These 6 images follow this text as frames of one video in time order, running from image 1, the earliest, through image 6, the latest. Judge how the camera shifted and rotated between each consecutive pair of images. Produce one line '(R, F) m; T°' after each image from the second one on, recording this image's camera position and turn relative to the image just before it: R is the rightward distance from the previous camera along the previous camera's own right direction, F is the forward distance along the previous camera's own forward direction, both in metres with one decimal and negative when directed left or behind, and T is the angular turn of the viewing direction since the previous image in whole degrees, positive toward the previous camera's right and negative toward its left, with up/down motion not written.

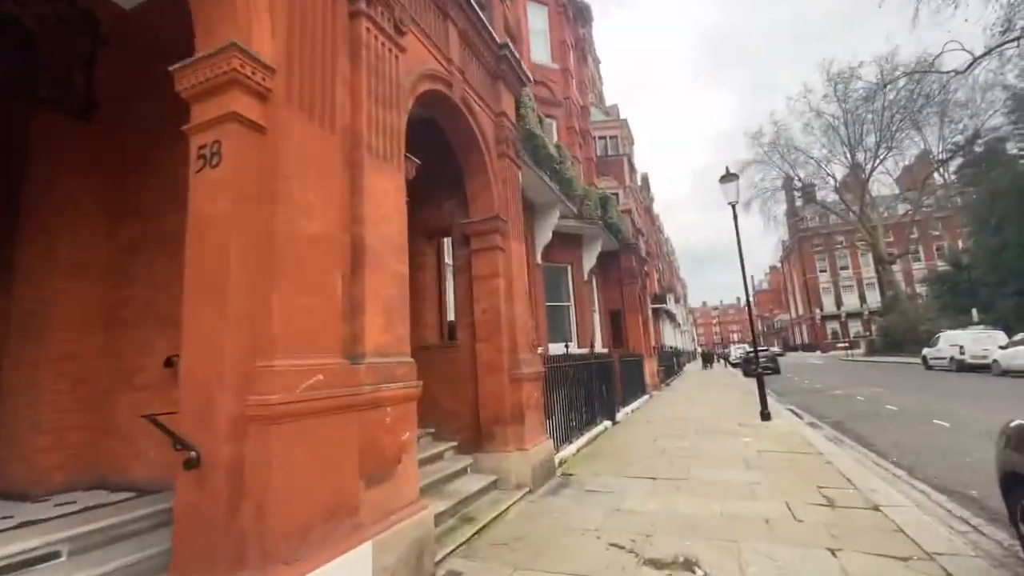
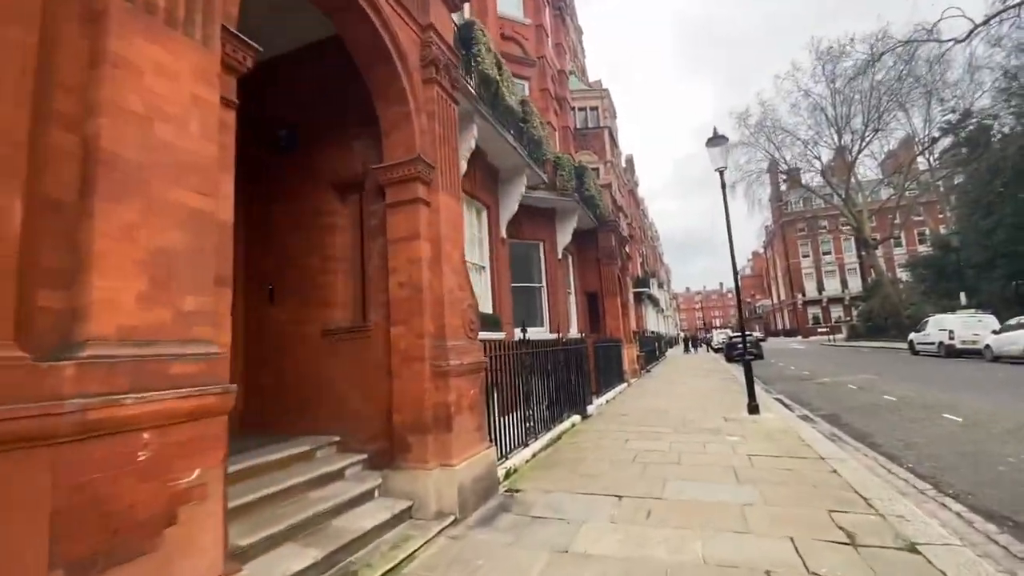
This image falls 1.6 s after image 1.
(+0.6, +1.5) m; +2°
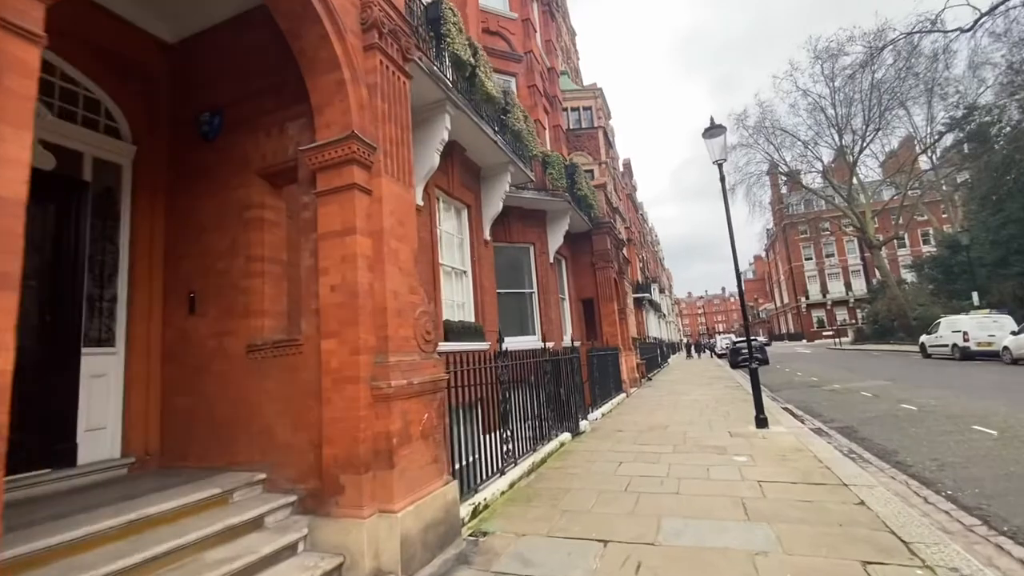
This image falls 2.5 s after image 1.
(+0.4, +0.8) m; 0°
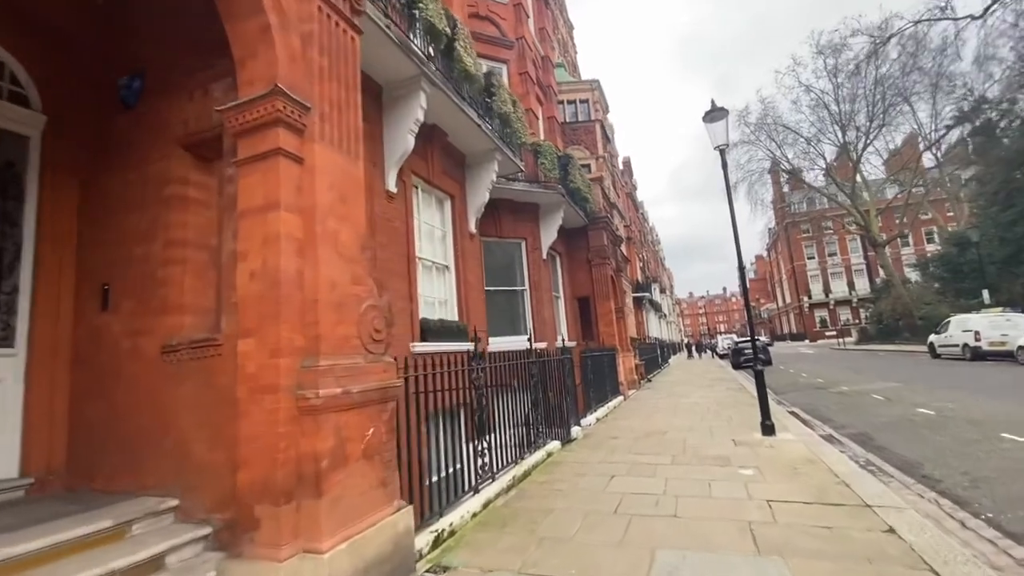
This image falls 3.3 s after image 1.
(+0.3, +0.7) m; 0°
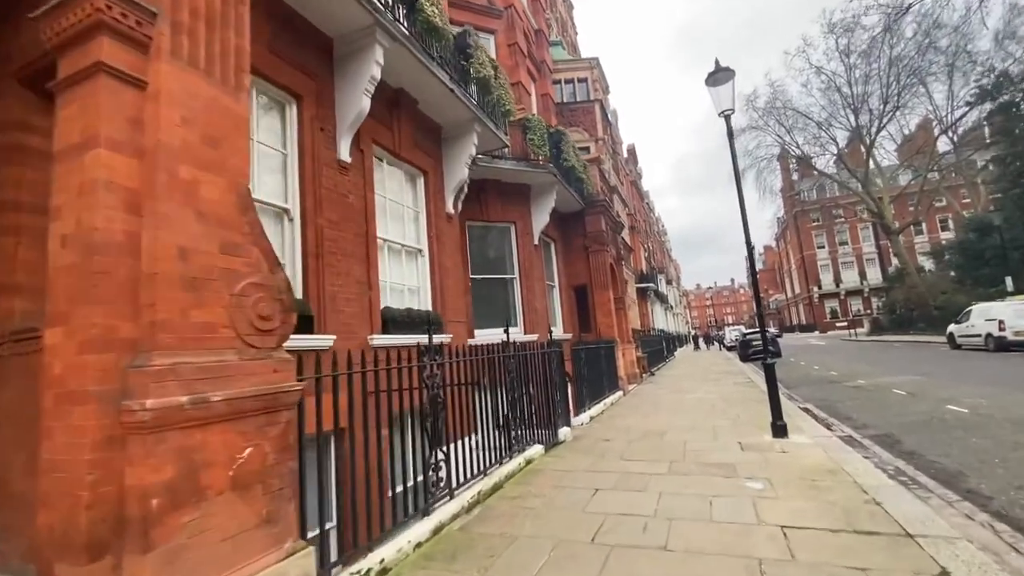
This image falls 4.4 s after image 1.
(+0.4, +0.9) m; -1°
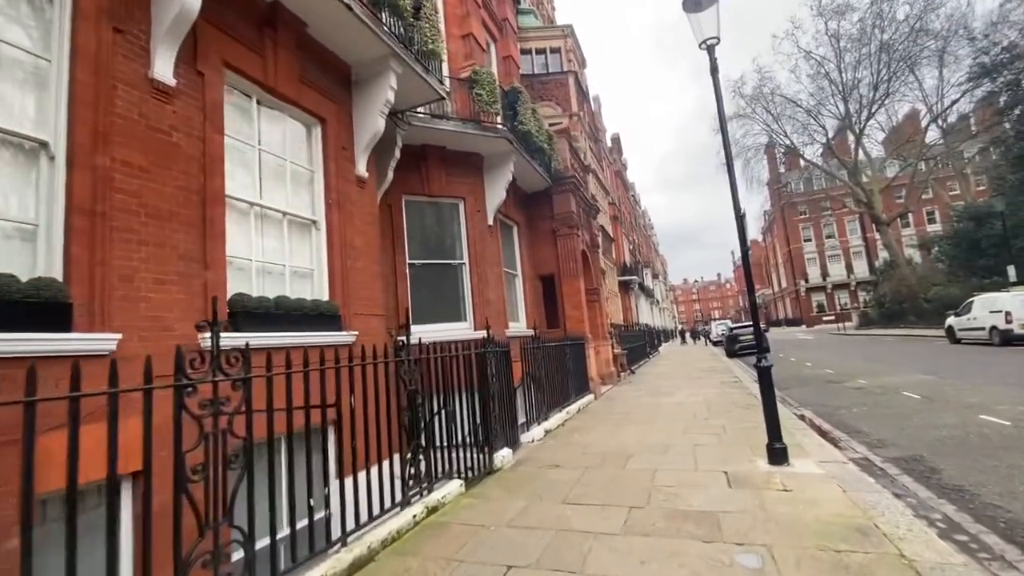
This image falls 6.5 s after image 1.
(+0.8, +1.8) m; +1°
